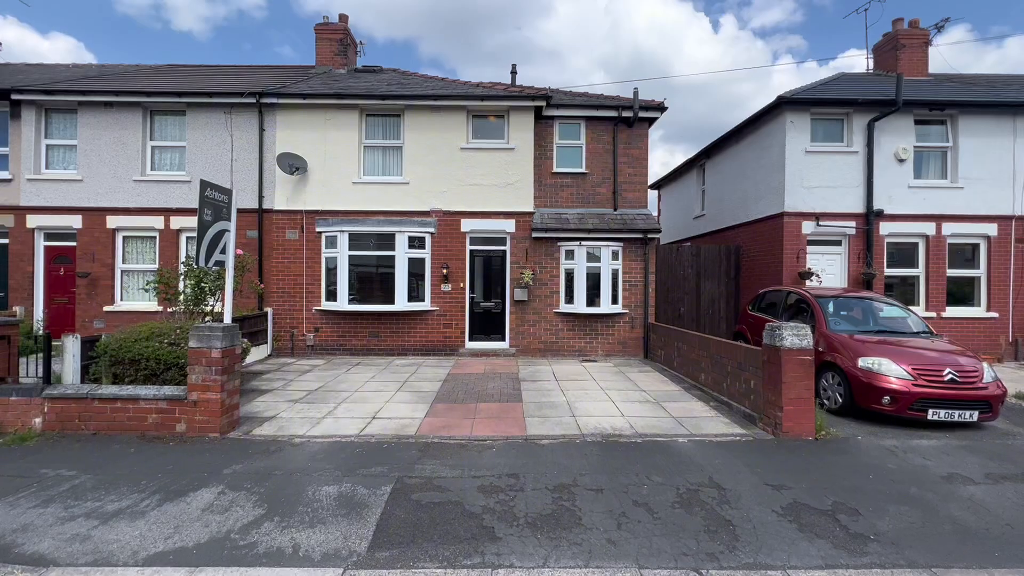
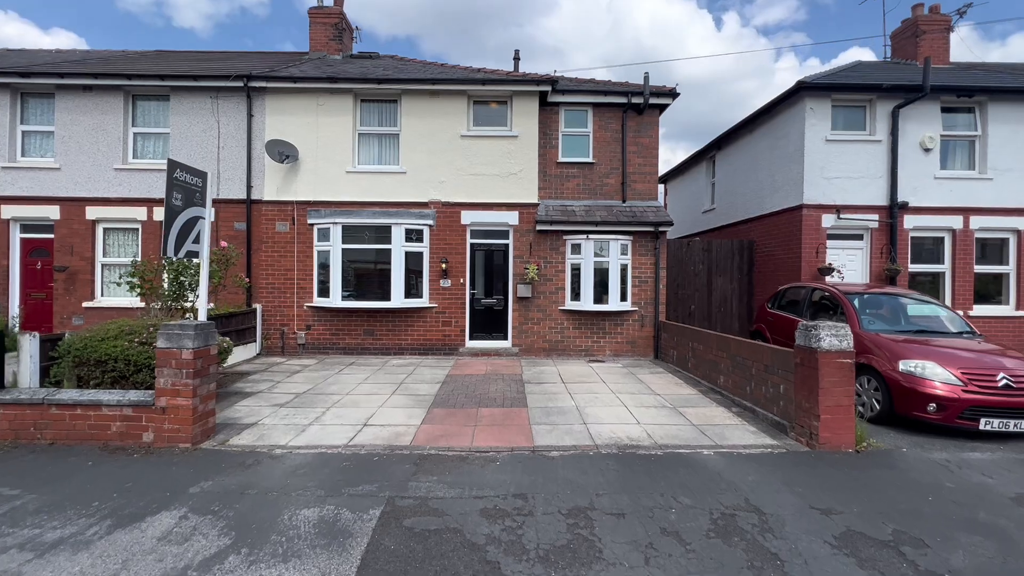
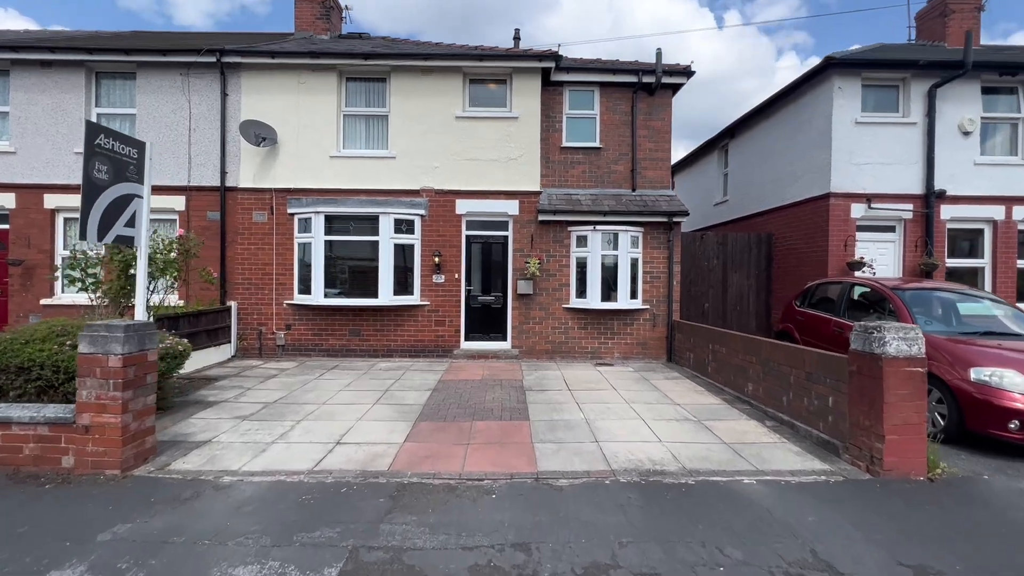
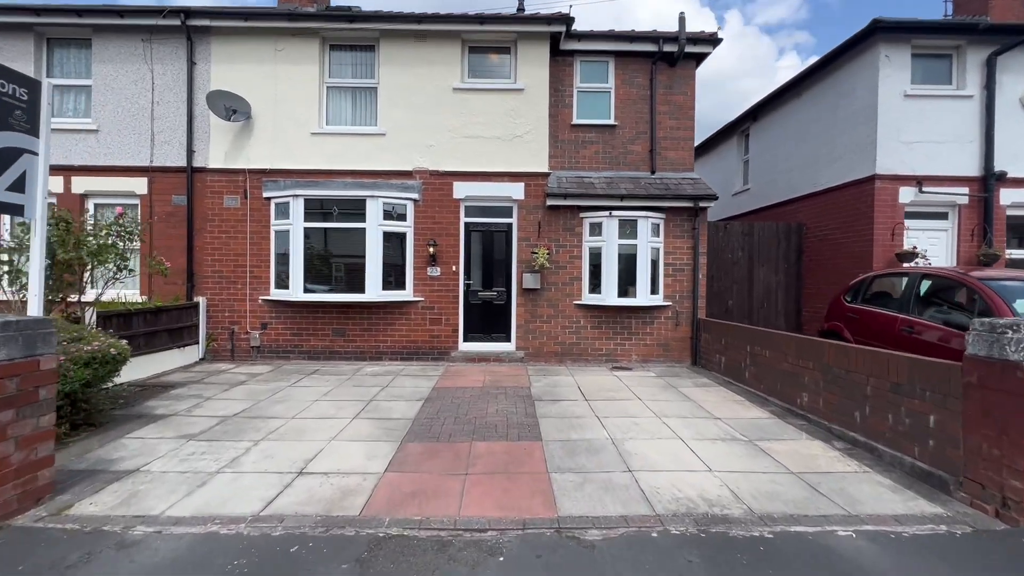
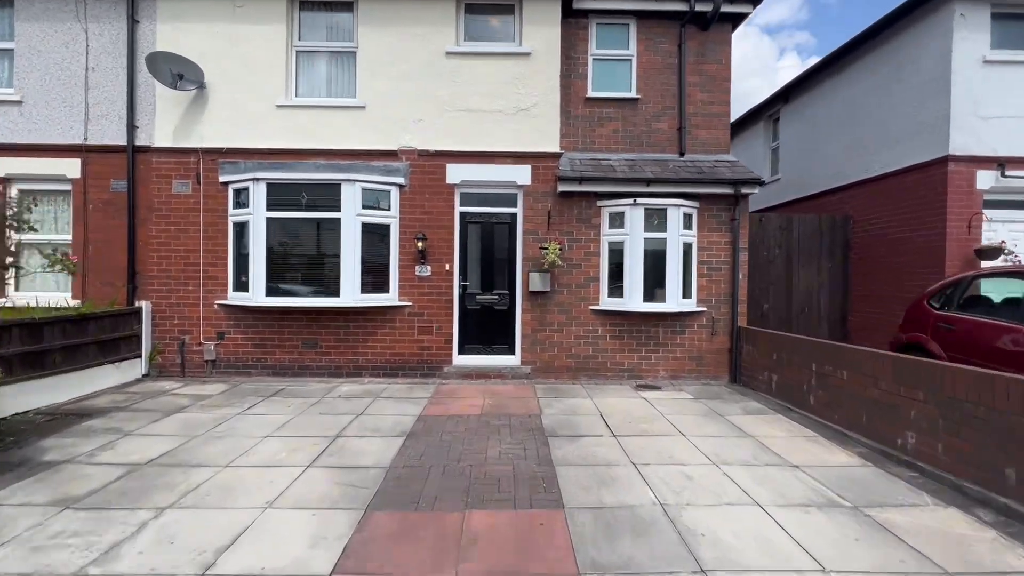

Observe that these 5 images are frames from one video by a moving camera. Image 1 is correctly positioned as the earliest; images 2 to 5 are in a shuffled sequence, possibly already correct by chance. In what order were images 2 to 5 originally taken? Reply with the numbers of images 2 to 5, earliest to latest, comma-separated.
2, 3, 4, 5
